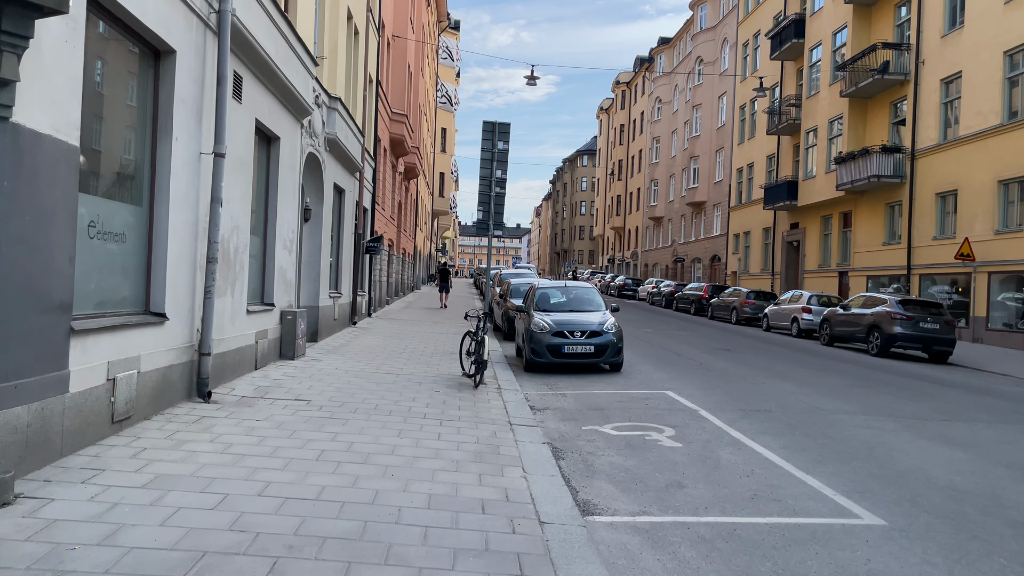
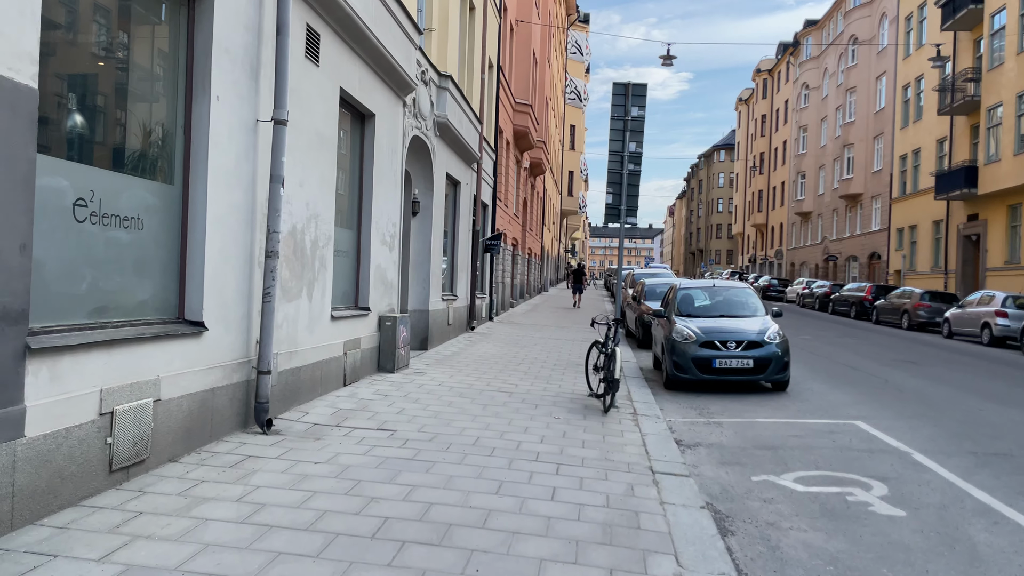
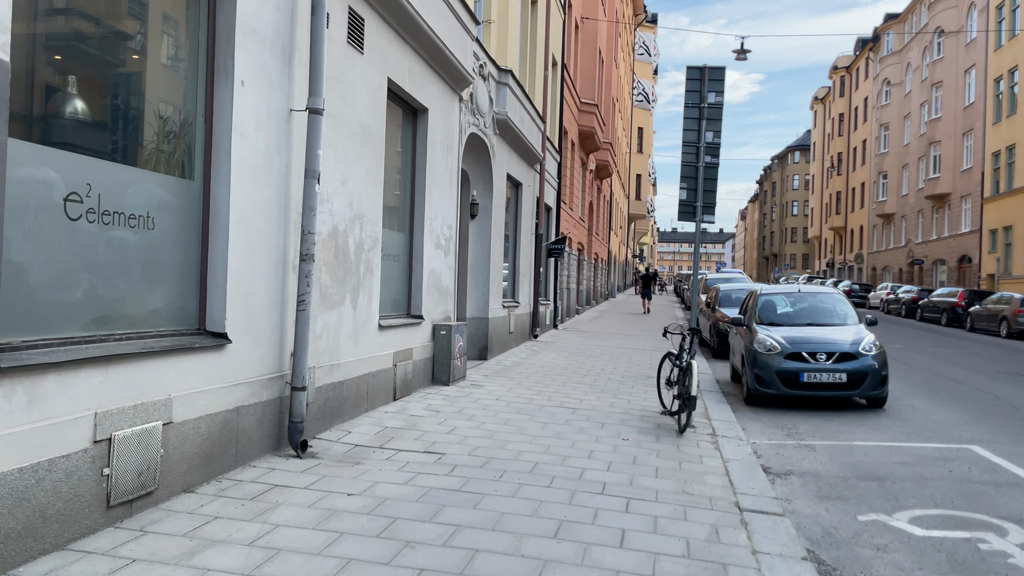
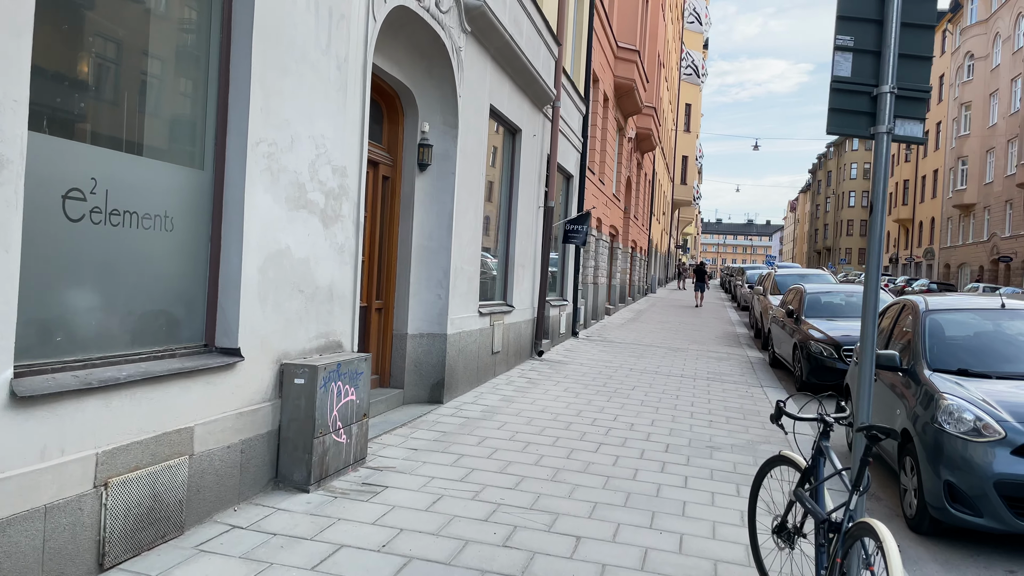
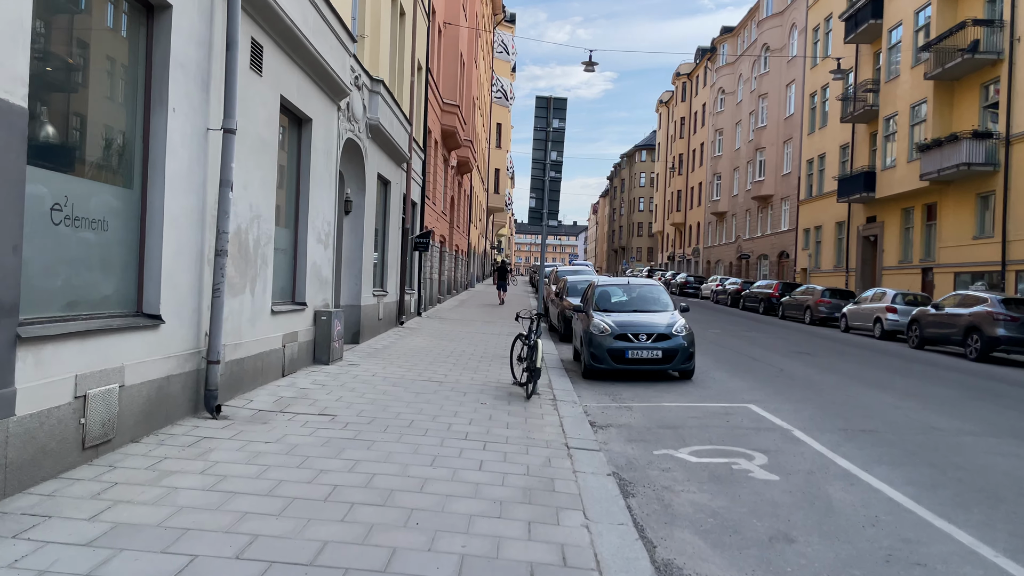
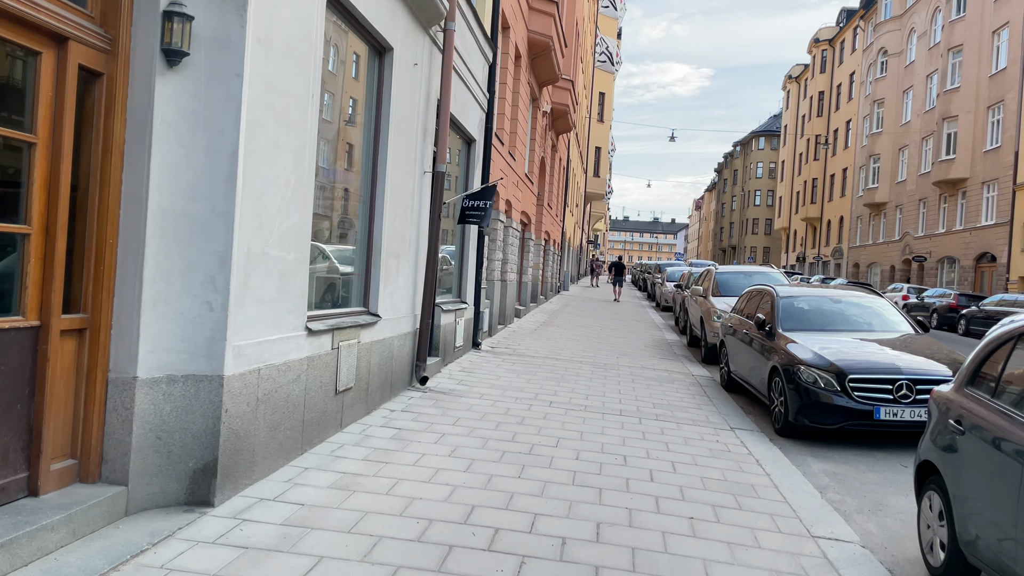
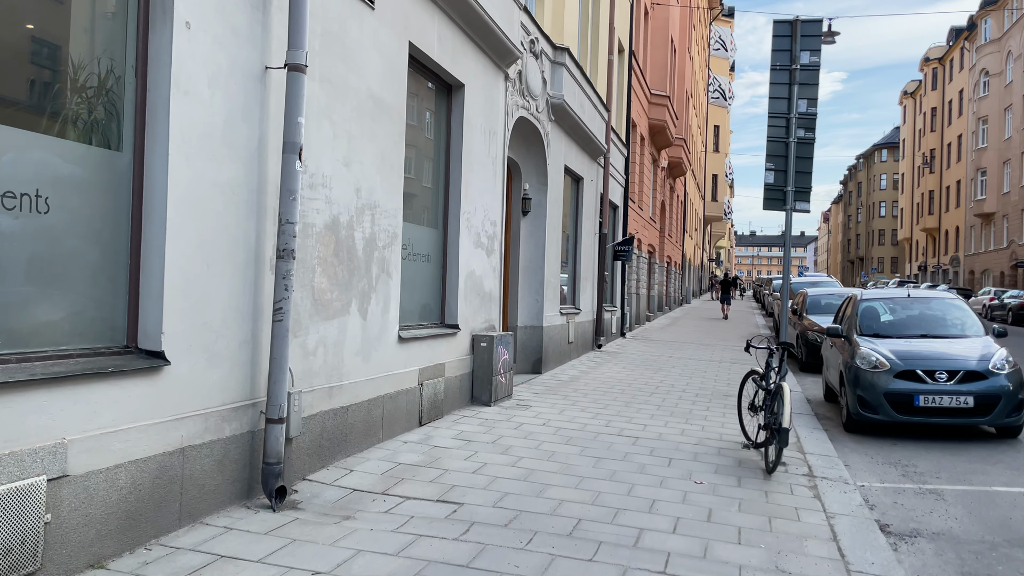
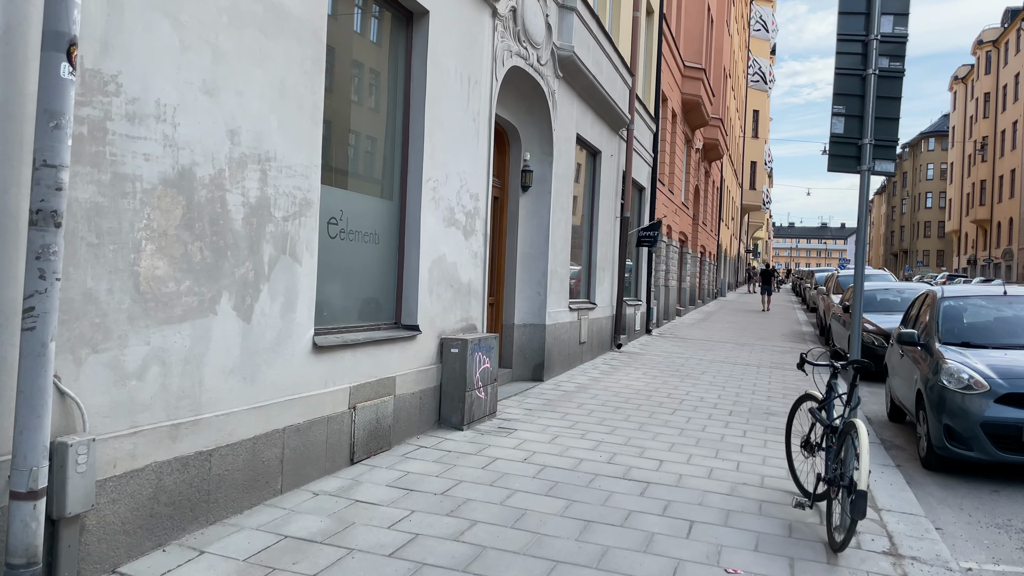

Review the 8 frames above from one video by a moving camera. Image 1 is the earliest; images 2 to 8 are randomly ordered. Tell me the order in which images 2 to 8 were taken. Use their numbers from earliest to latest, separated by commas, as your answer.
5, 2, 3, 7, 8, 4, 6
